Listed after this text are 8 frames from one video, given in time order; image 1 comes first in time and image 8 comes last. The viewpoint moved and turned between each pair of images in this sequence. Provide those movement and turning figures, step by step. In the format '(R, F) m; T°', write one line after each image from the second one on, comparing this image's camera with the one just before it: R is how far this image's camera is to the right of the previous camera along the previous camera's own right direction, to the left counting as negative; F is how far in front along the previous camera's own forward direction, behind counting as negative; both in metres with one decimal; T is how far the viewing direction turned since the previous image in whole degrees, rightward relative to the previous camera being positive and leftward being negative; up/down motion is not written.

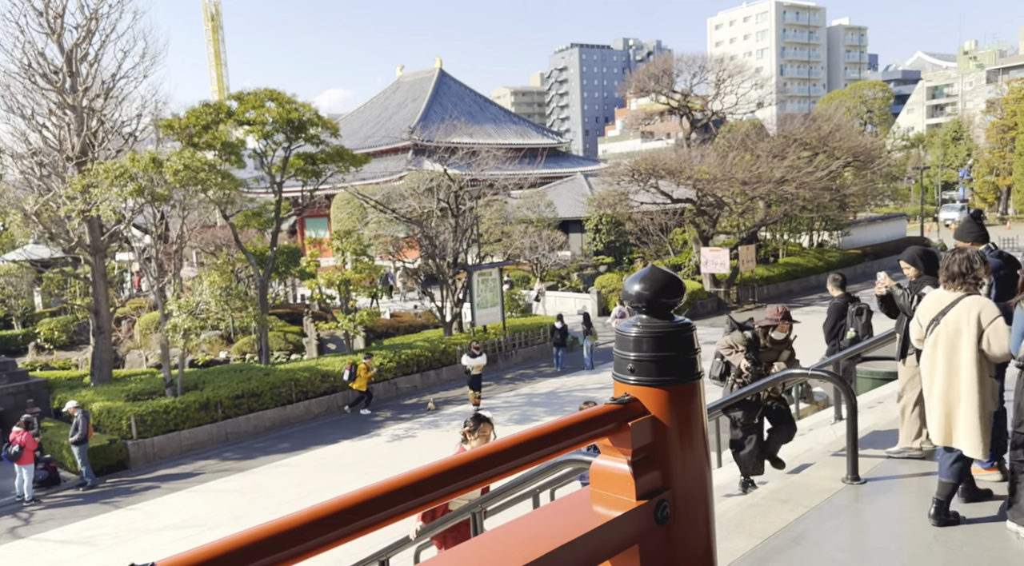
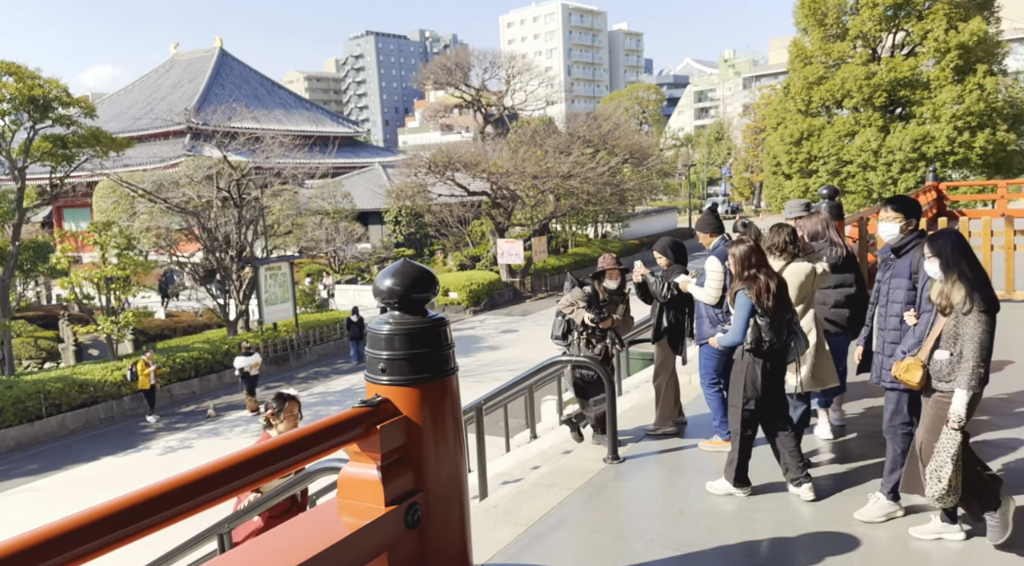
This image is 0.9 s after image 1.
(+0.1, +0.1) m; +14°
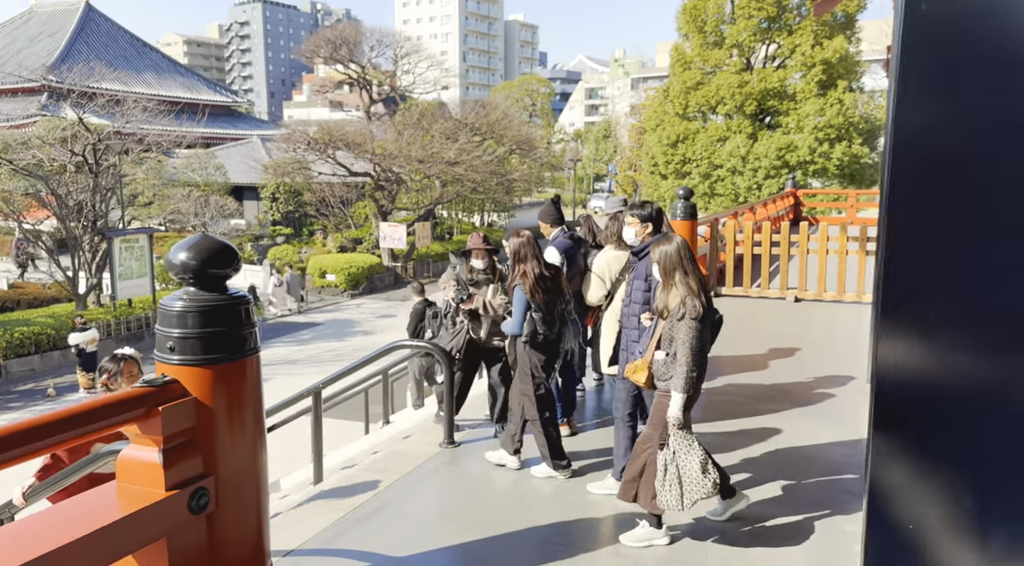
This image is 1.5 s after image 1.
(+0.2, 0.0) m; +8°
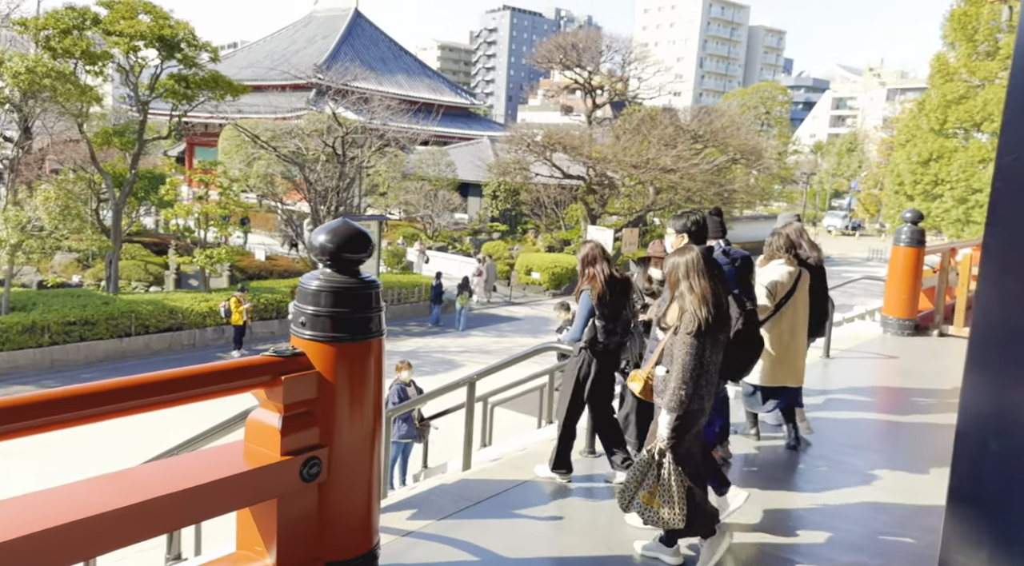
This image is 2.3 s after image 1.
(+0.2, +0.1) m; -15°
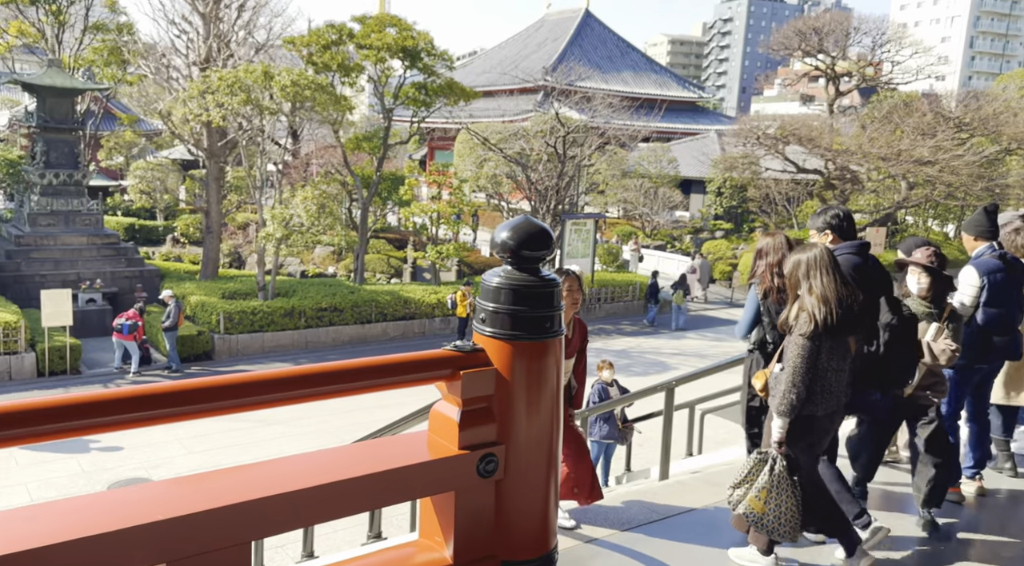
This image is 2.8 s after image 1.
(+0.1, -0.1) m; -15°
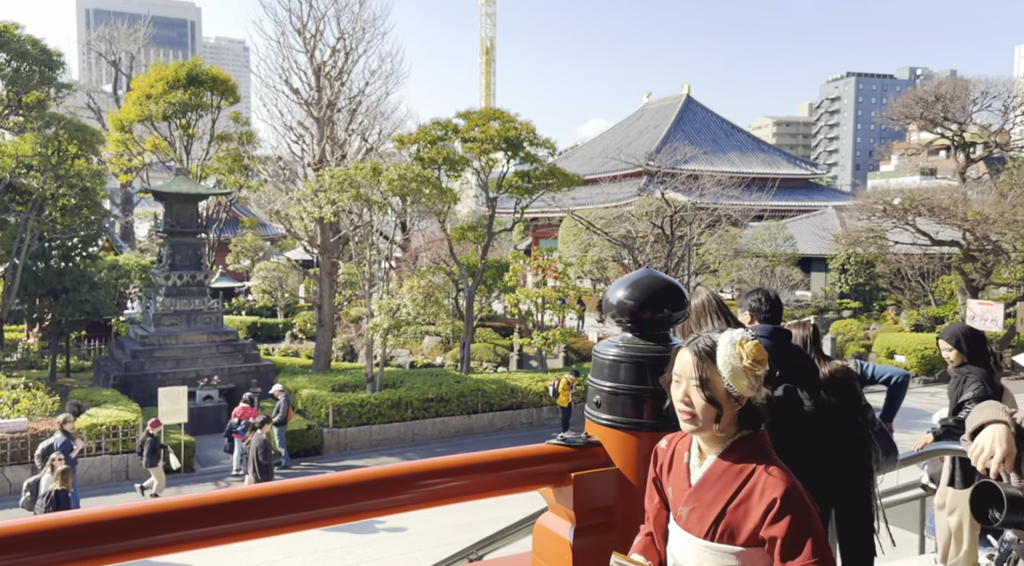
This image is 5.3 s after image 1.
(0.0, +0.4) m; -8°
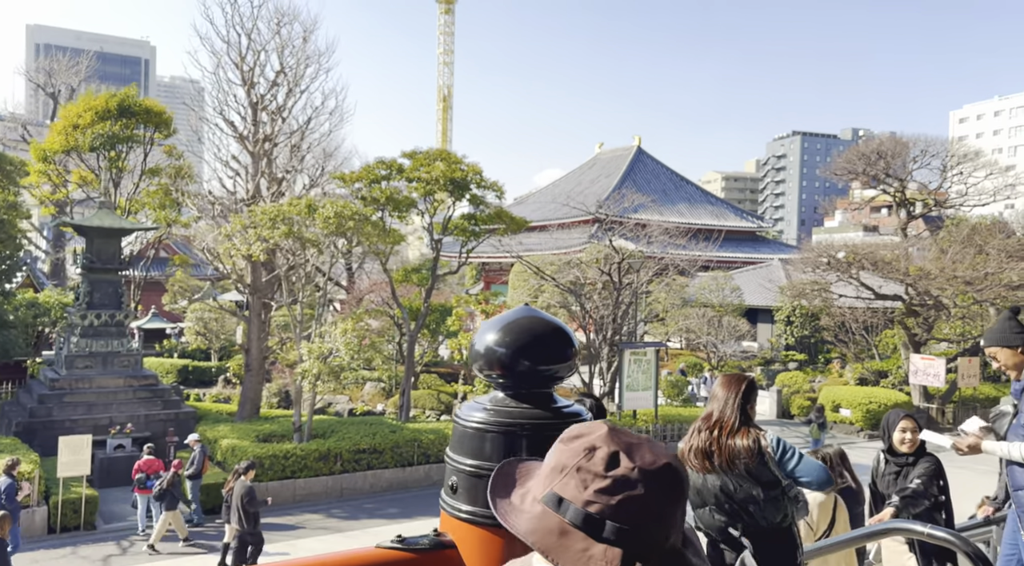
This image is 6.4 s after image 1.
(+0.2, +0.5) m; +3°
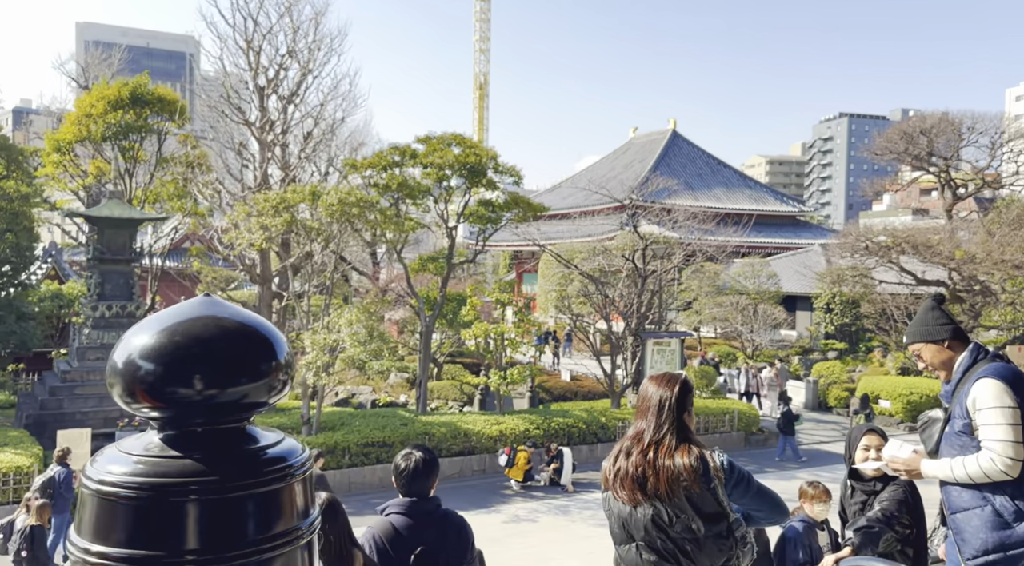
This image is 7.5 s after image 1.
(+0.4, +0.4) m; -3°
